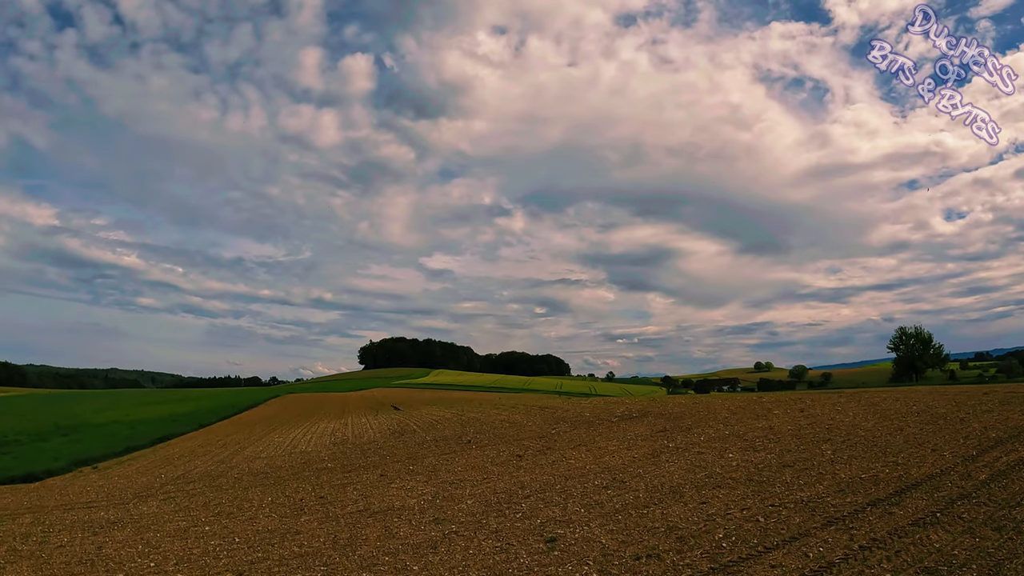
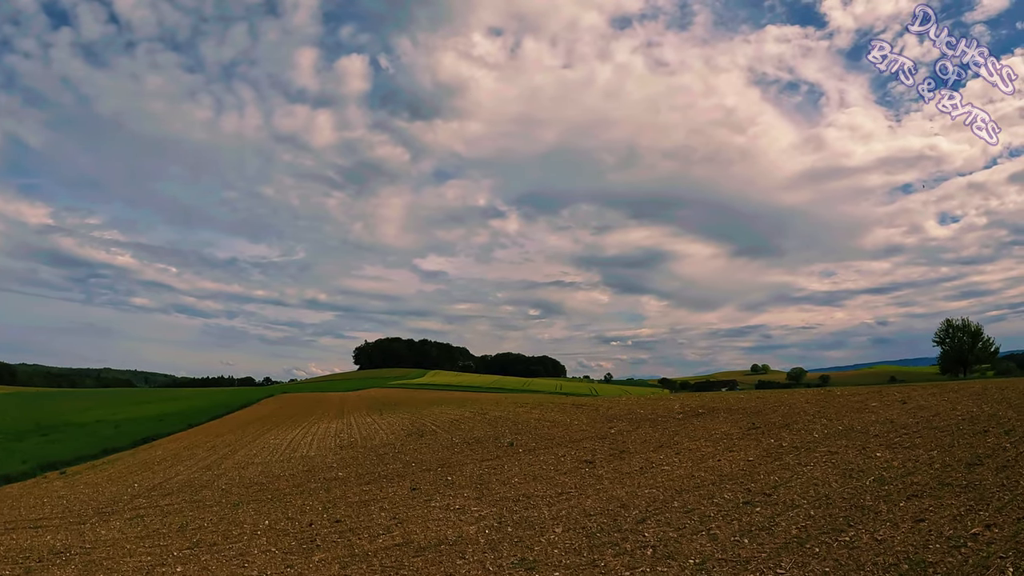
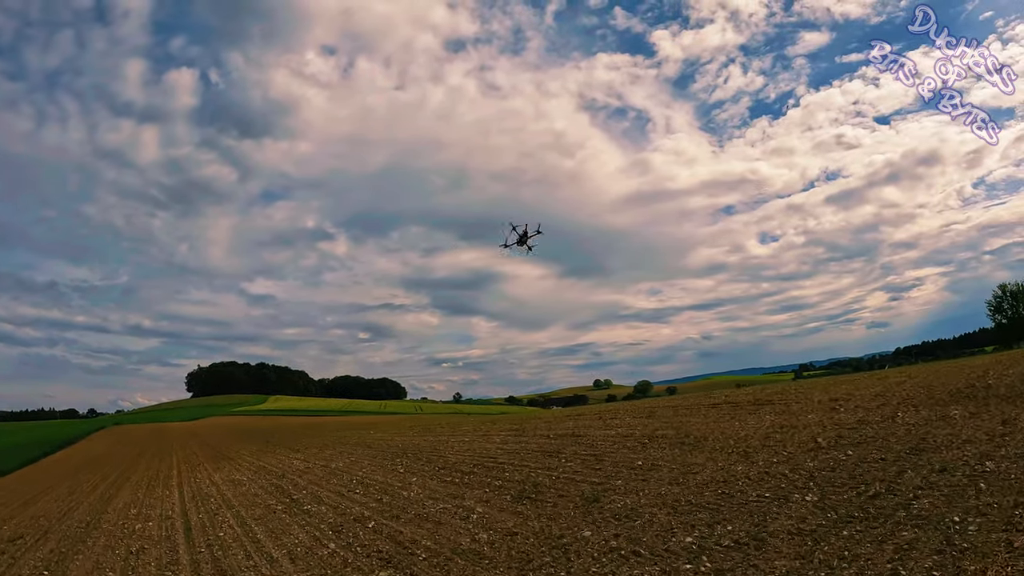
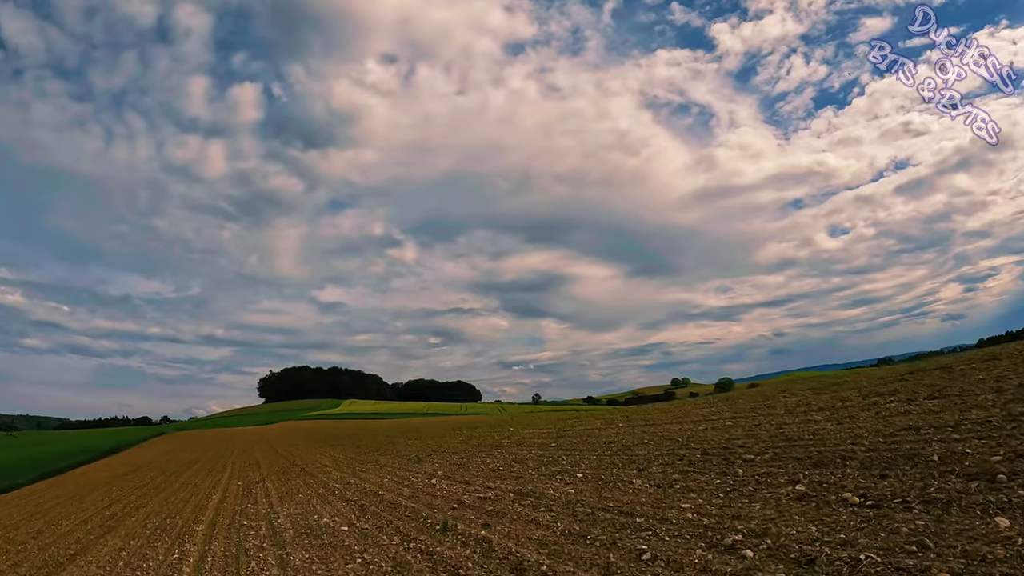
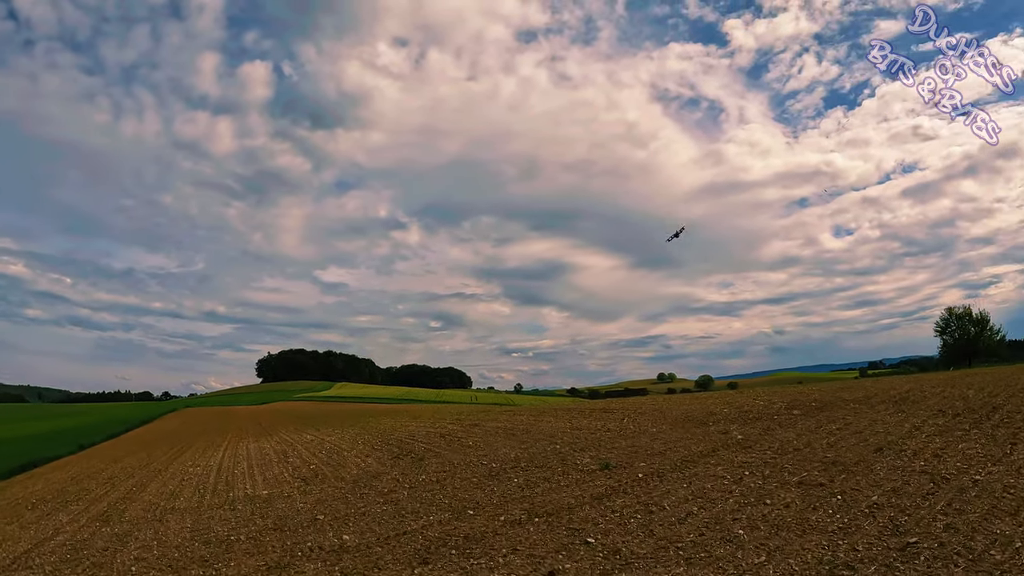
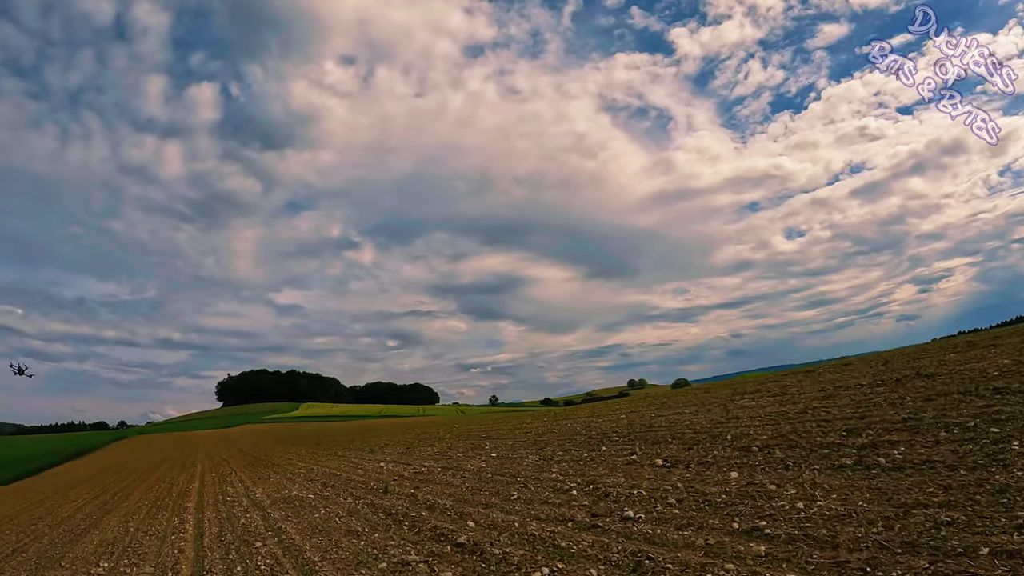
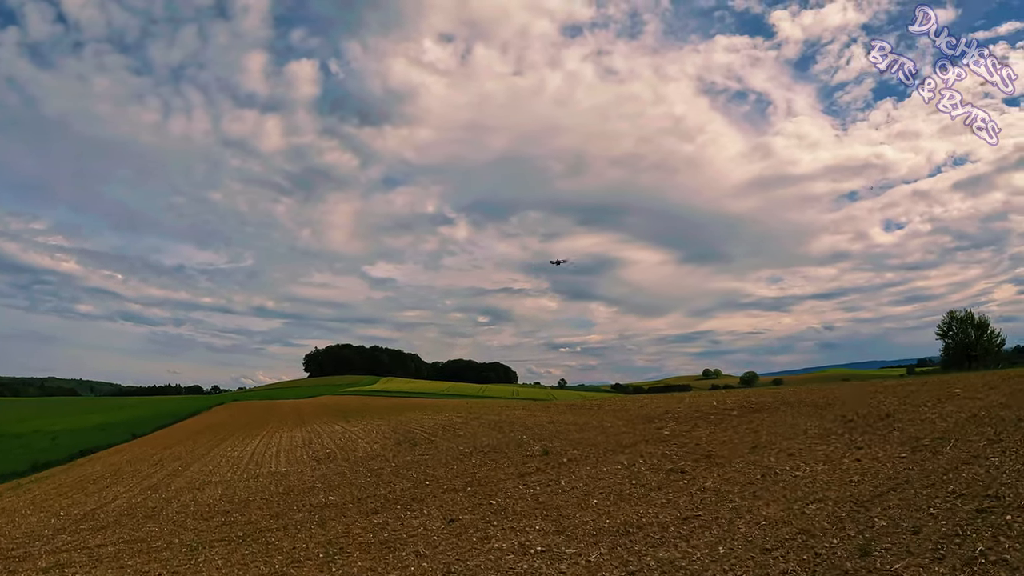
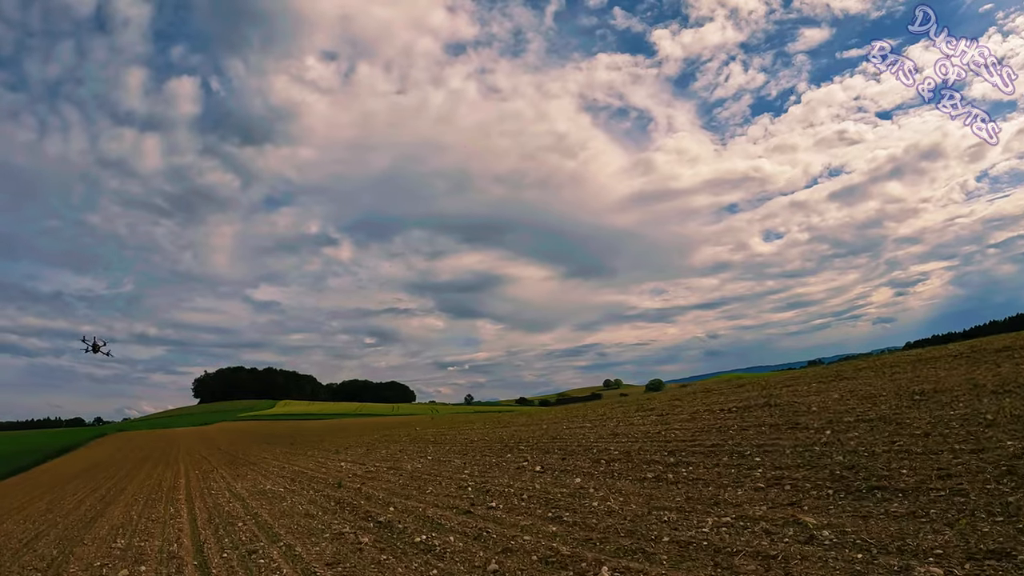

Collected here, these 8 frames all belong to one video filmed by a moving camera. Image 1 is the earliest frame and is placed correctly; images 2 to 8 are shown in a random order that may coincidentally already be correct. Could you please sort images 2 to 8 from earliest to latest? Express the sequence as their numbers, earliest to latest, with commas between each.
2, 7, 5, 3, 8, 6, 4
